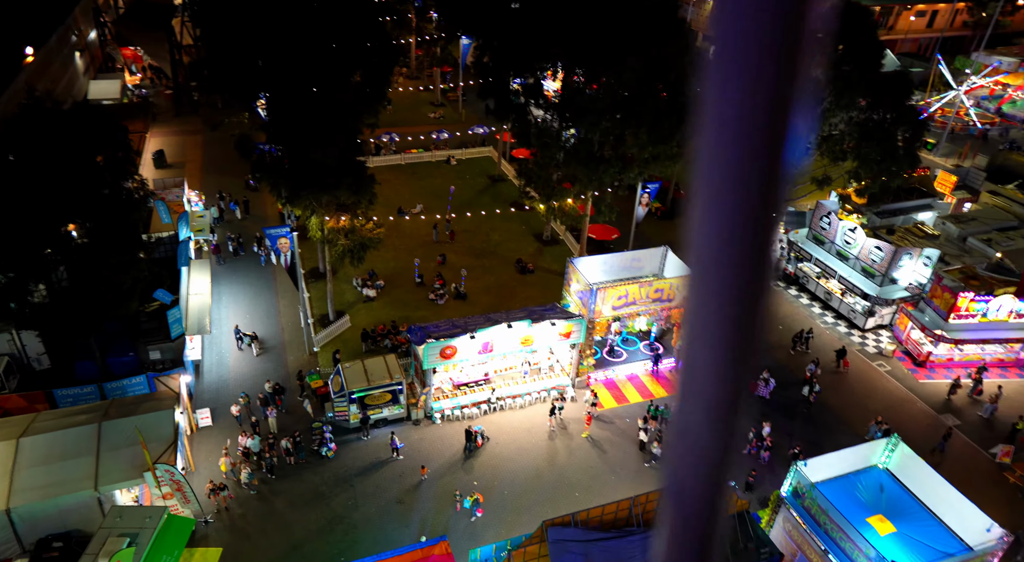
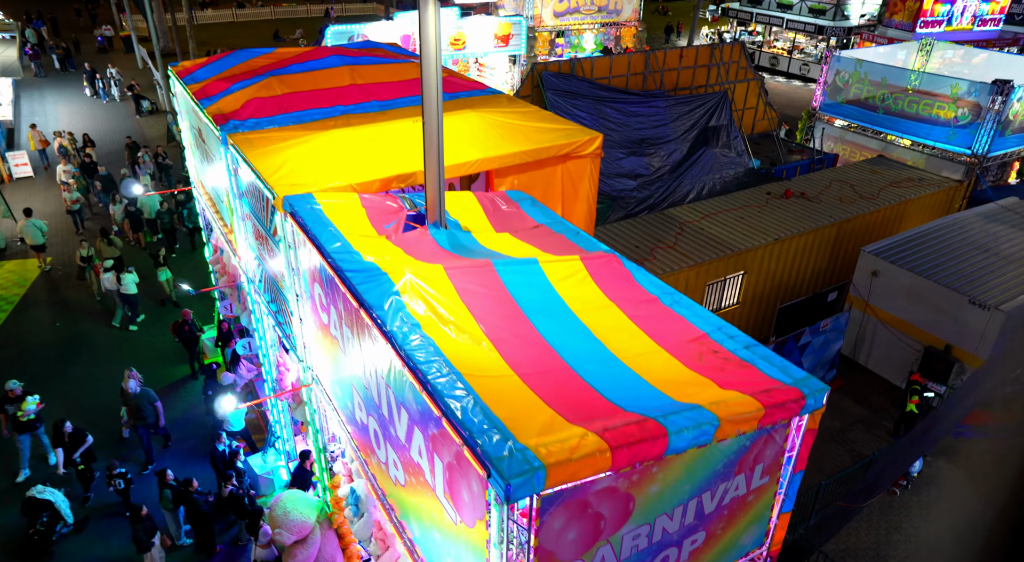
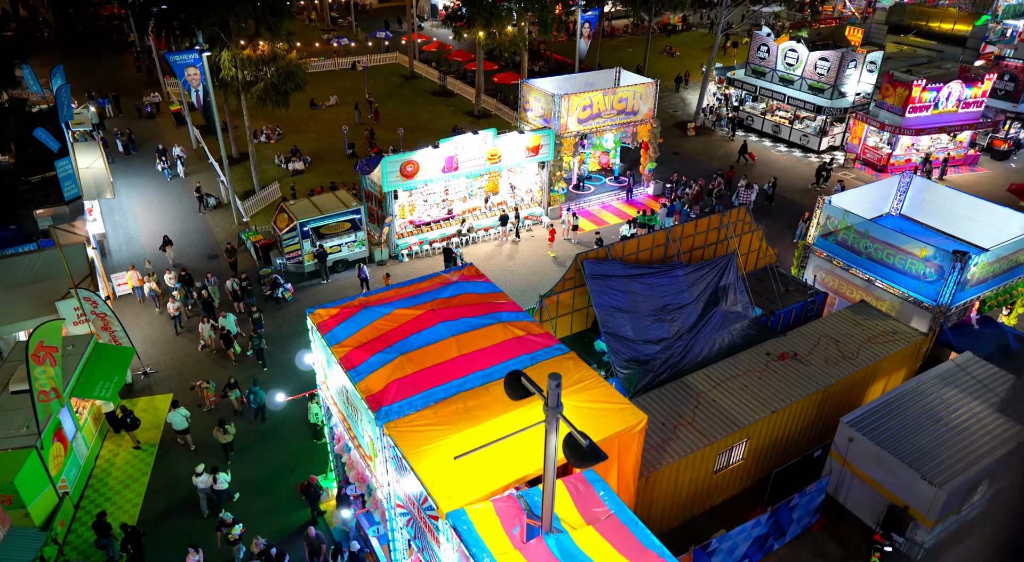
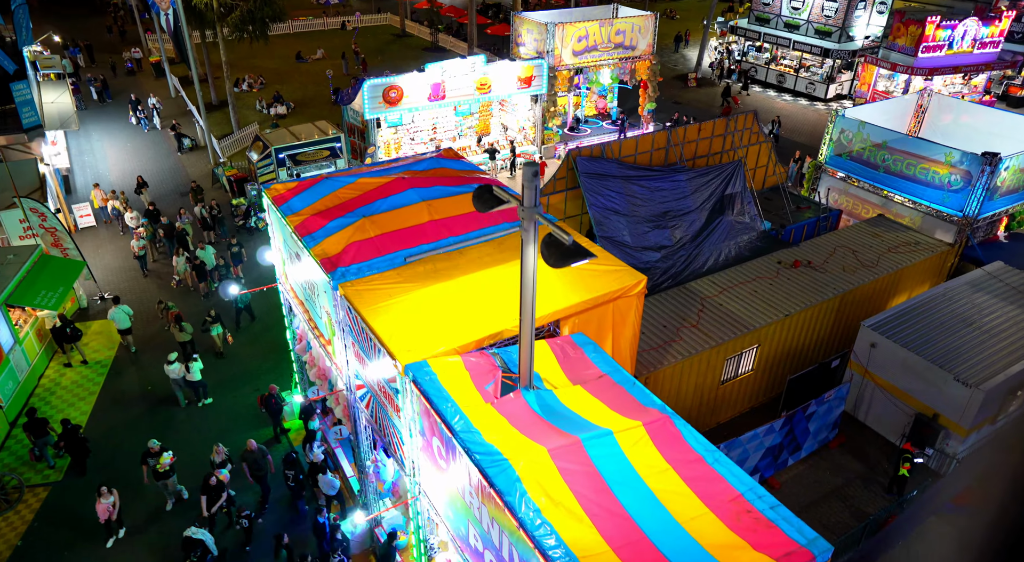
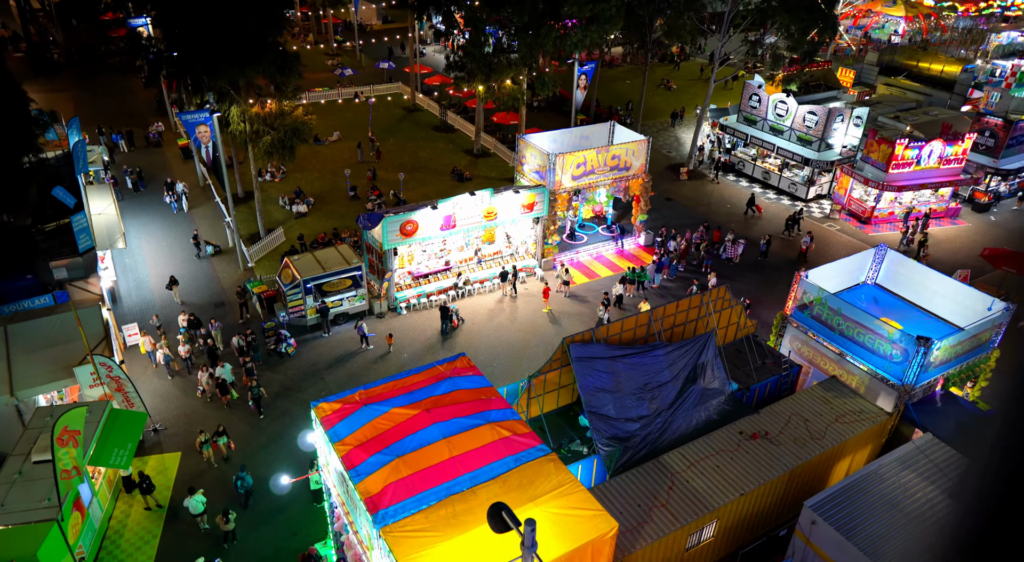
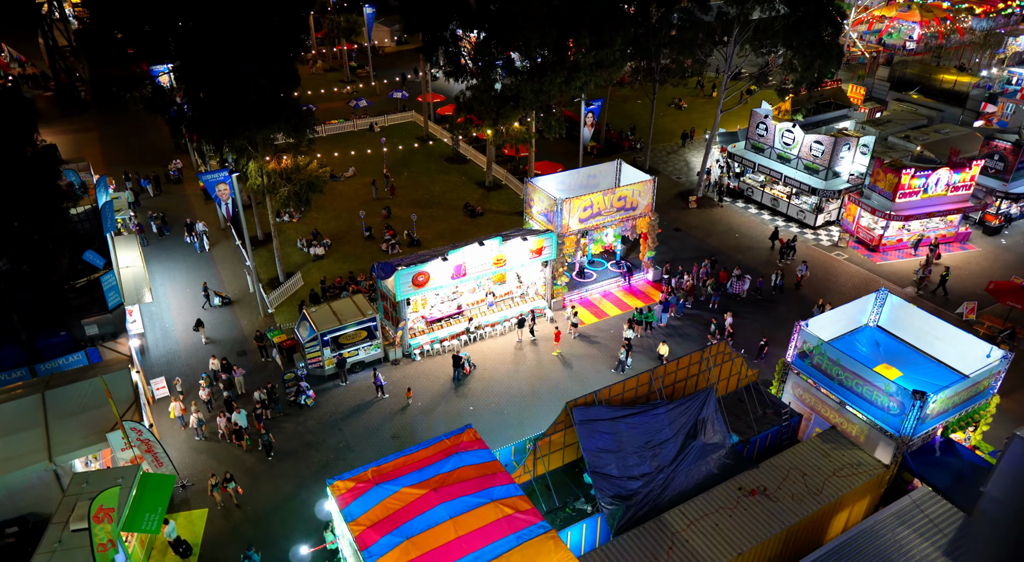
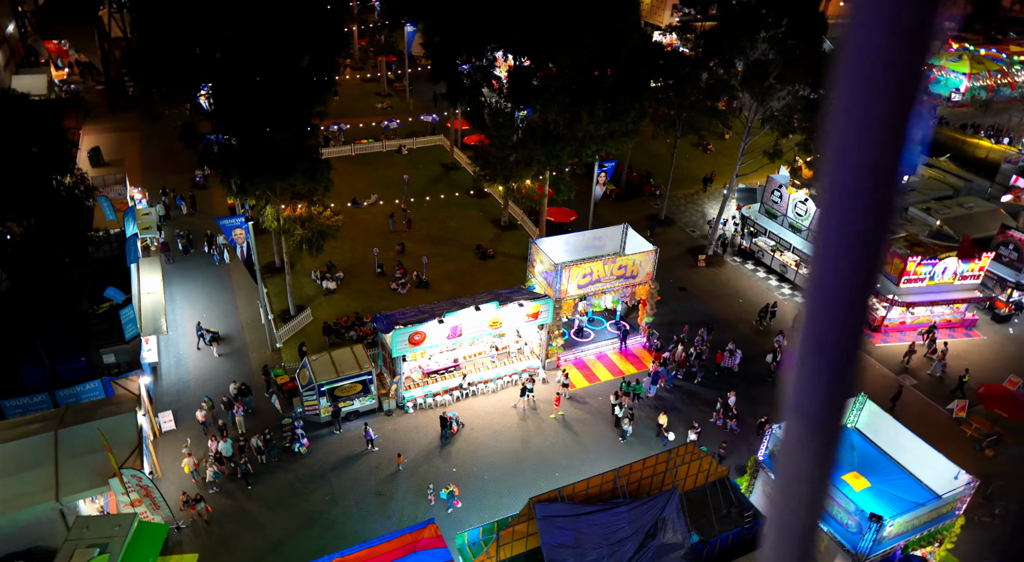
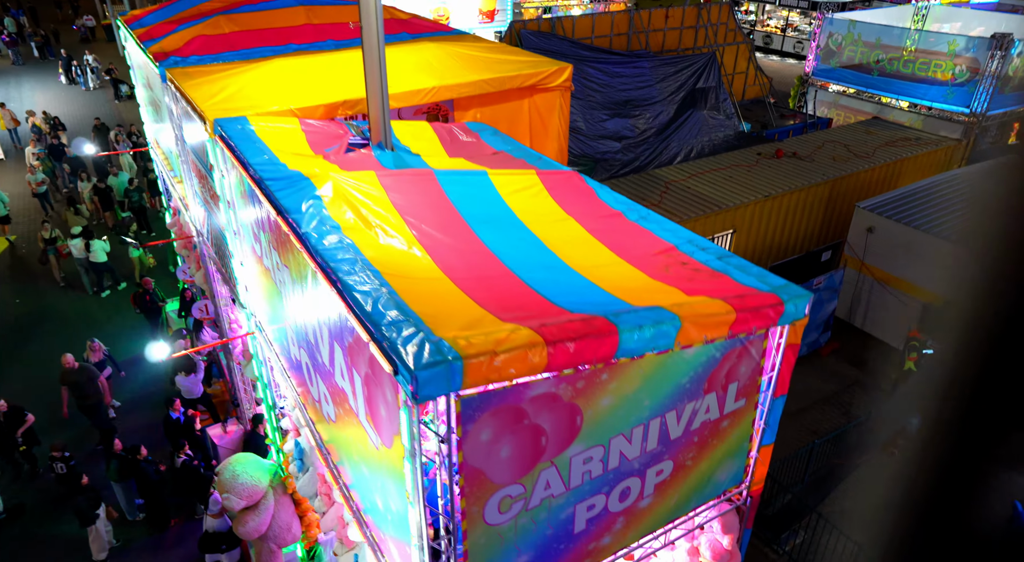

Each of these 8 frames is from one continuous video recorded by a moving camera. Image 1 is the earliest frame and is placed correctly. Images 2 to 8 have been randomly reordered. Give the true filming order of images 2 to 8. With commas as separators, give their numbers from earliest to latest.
7, 6, 5, 3, 4, 2, 8
